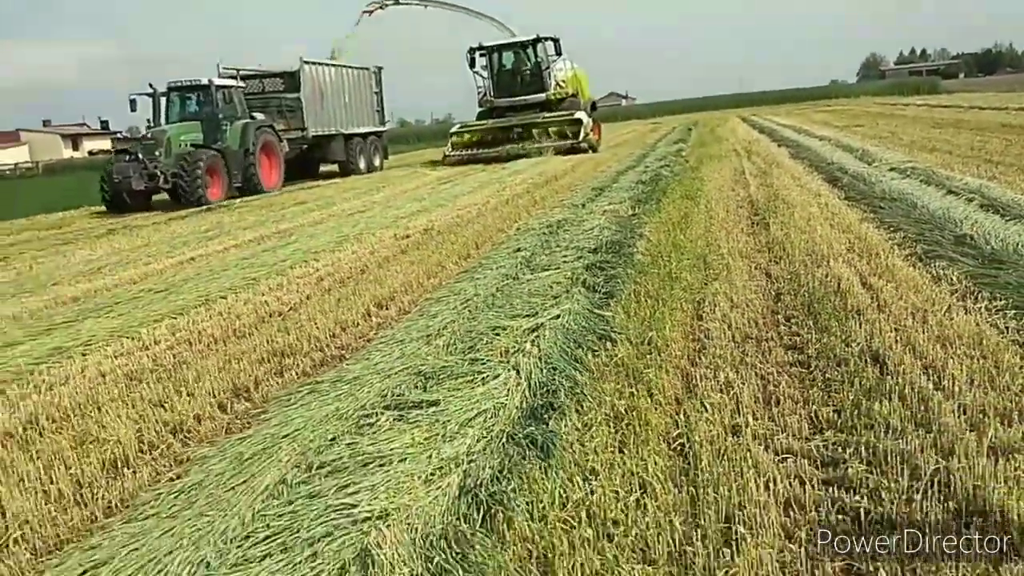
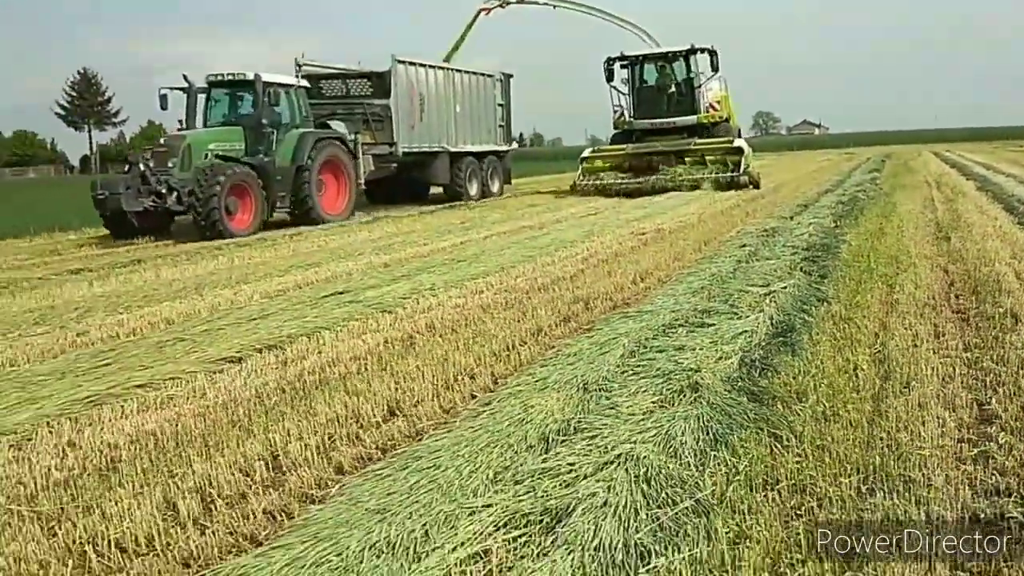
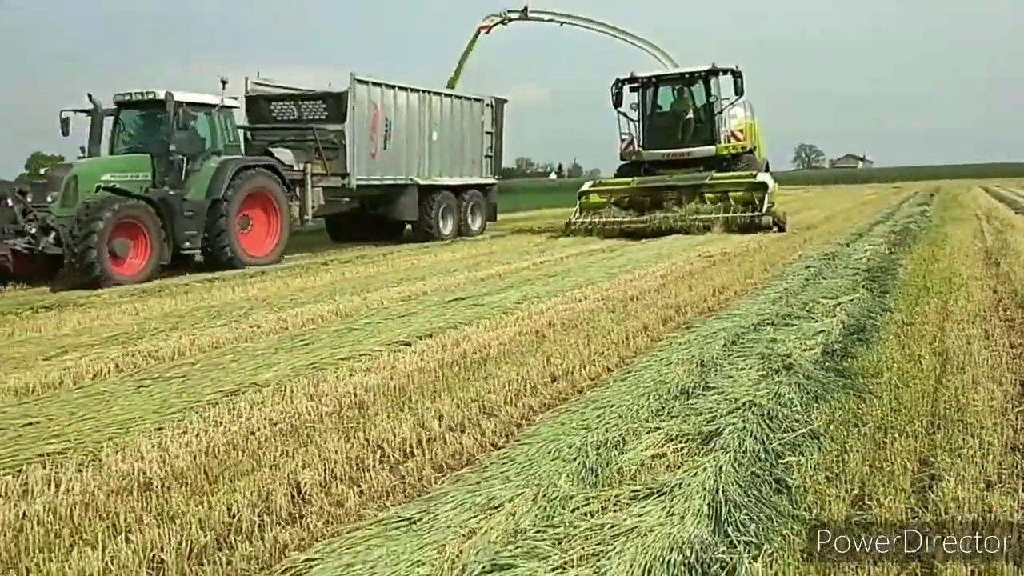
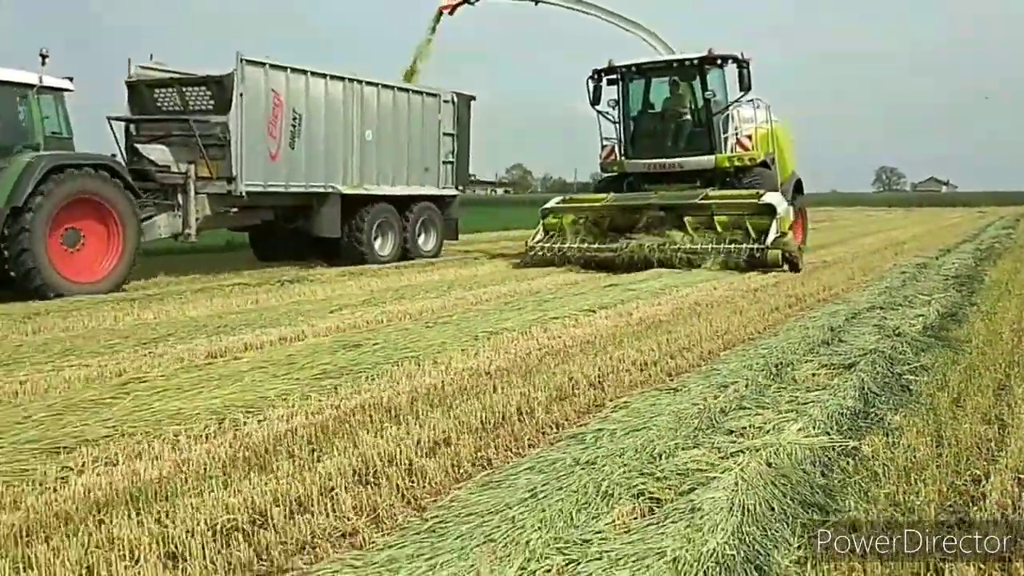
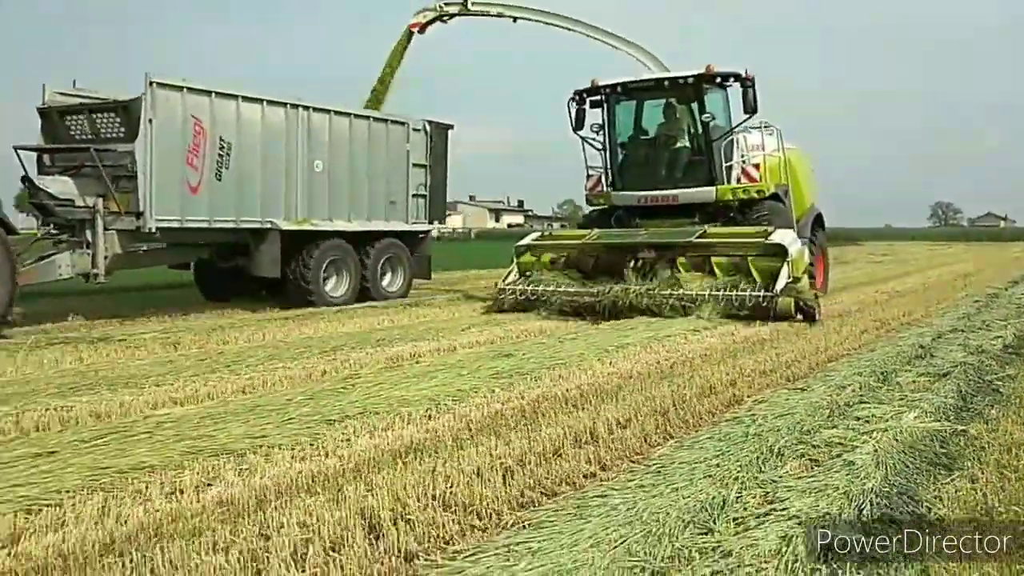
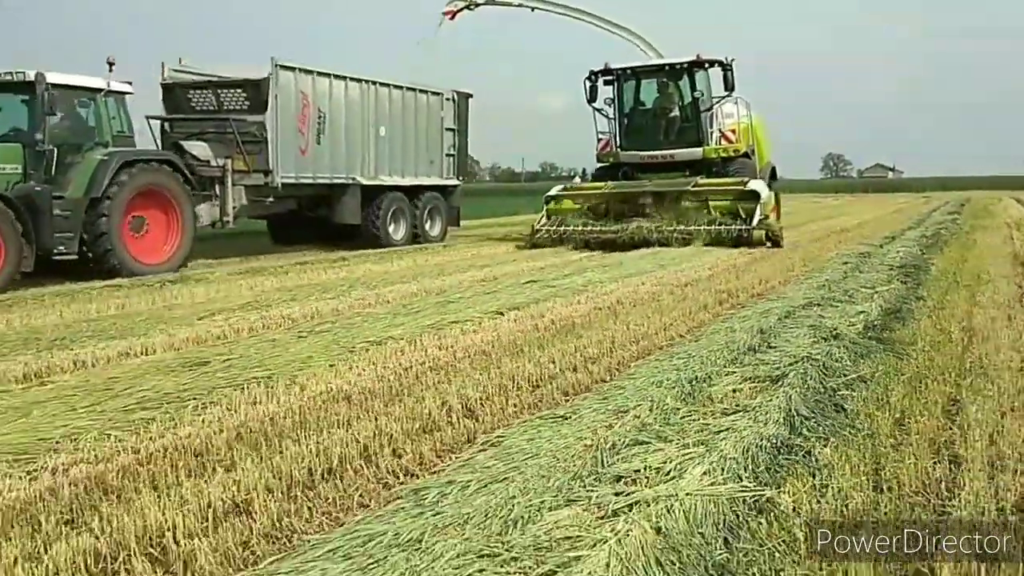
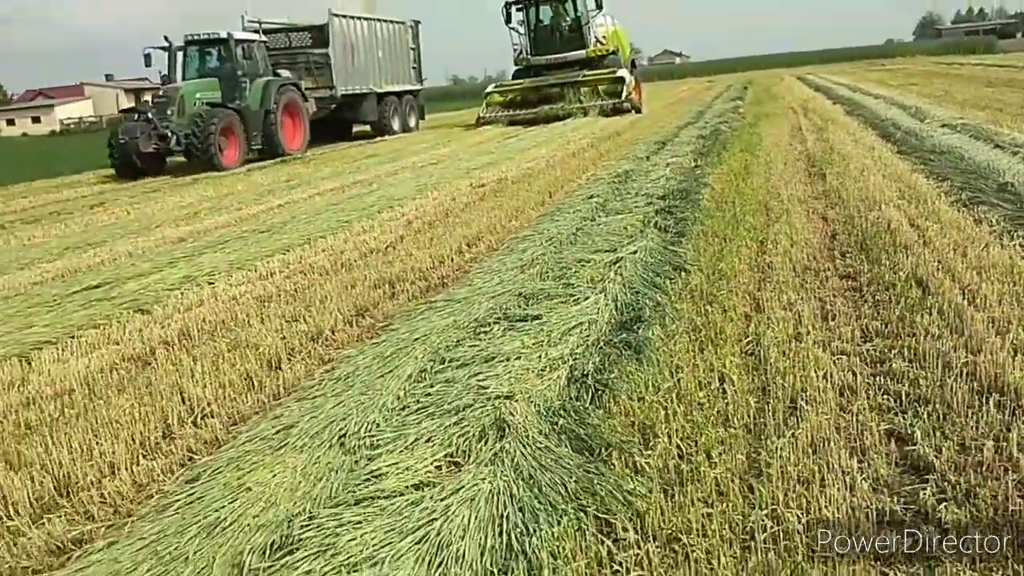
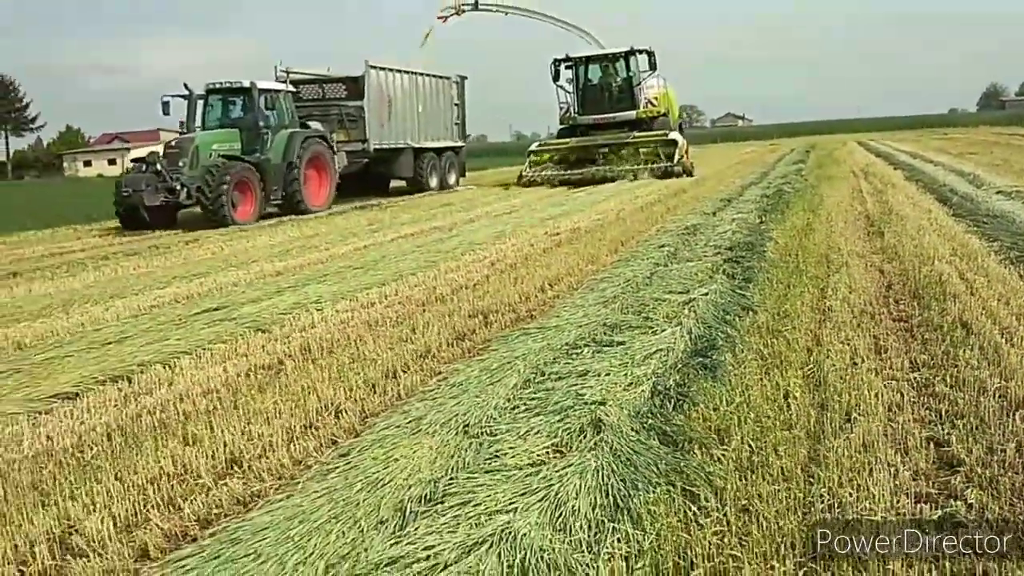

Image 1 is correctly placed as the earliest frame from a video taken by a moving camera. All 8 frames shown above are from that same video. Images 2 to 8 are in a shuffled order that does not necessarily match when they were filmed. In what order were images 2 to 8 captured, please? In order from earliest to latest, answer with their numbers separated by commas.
7, 8, 2, 3, 6, 4, 5
